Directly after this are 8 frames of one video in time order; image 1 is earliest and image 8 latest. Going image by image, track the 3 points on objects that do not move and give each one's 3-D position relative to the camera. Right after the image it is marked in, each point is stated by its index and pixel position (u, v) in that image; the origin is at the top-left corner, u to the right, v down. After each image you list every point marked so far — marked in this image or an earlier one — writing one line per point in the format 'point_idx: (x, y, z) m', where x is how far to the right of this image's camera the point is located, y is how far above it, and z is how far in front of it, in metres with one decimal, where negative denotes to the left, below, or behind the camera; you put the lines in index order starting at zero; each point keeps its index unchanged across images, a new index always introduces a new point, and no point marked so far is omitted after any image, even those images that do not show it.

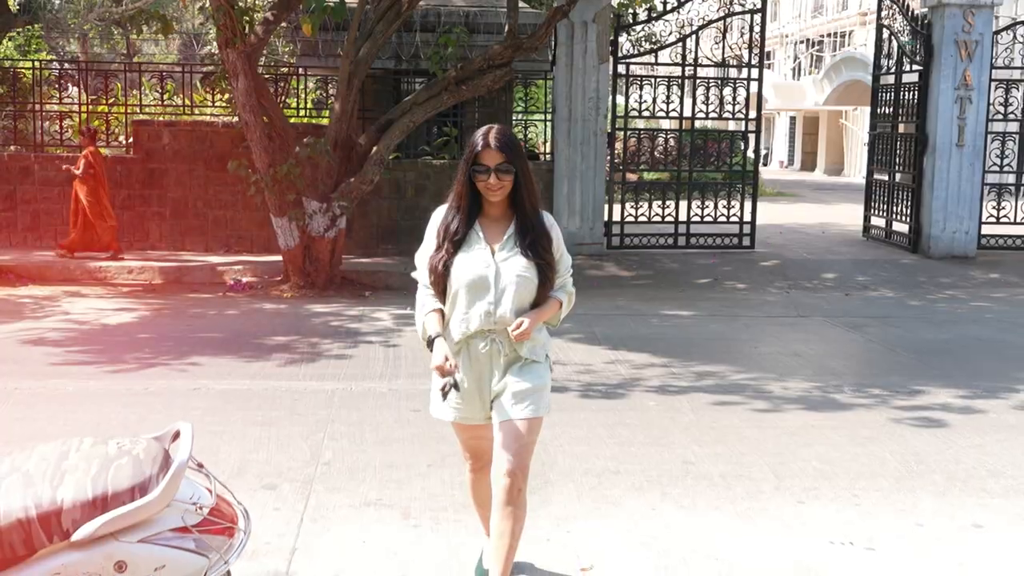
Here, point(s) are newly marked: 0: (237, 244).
0: (-3.0, +0.5, +12.6) m
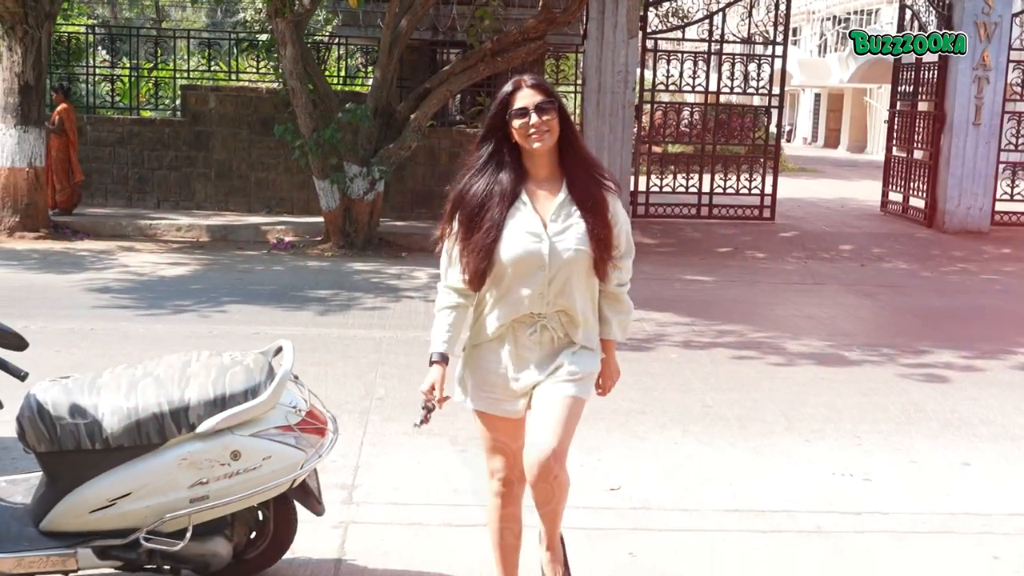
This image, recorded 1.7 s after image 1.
0: (-2.7, +1.0, +13.2) m
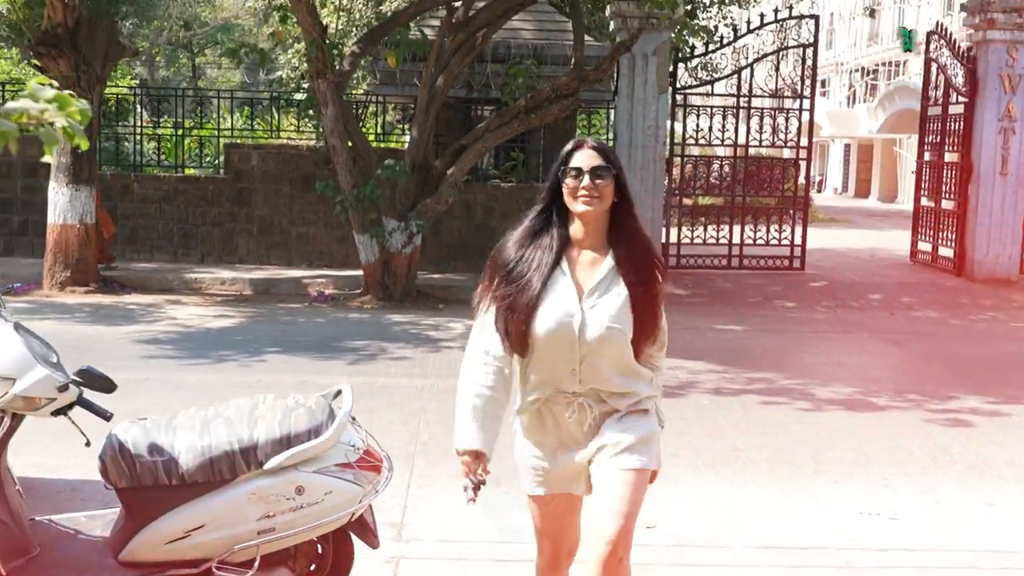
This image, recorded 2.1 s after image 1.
0: (-2.3, +0.3, +13.6) m
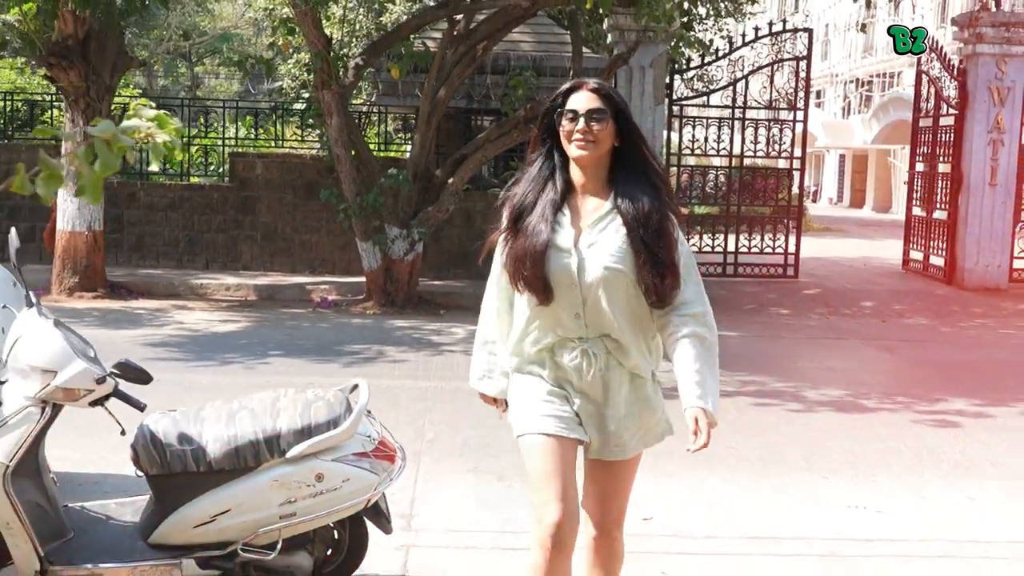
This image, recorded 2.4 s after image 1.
0: (-2.3, +0.3, +13.8) m
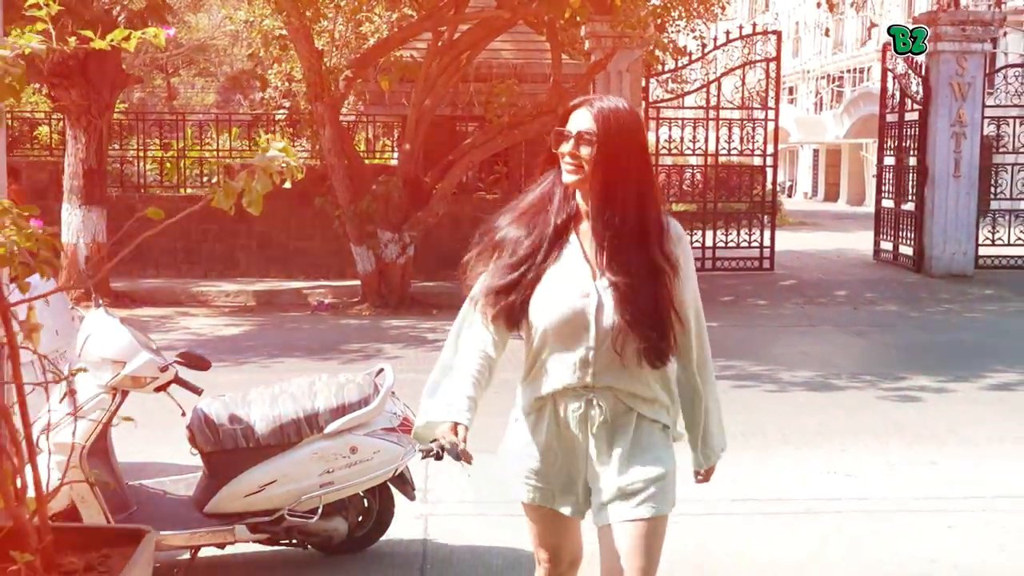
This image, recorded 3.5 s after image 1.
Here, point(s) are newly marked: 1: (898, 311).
0: (-2.5, +0.2, +14.3) m
1: (+4.2, -0.2, +12.4) m
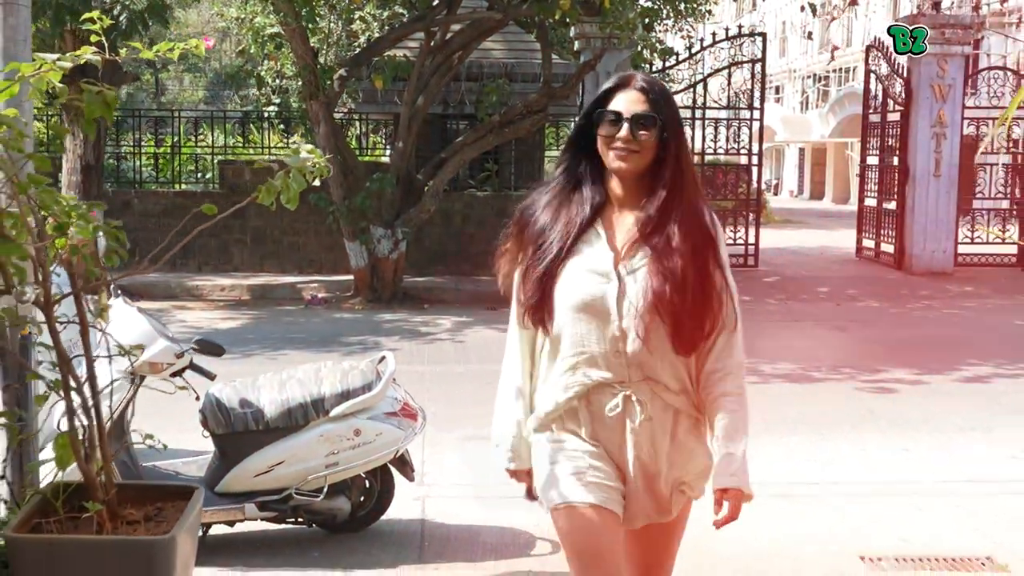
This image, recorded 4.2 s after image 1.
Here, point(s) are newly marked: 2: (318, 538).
0: (-2.6, +0.3, +14.5) m
1: (+4.1, -0.2, +12.8) m
2: (-0.8, -1.1, +4.9) m
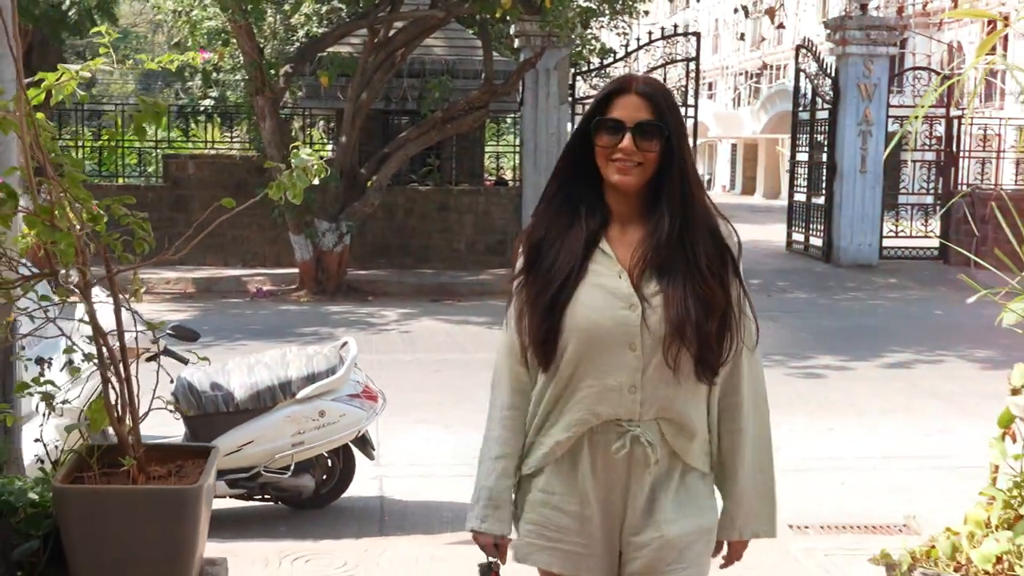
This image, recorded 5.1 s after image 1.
0: (-3.4, +0.4, +14.7) m
1: (+3.5, -0.1, +13.3) m
2: (-1.0, -1.0, +5.2) m
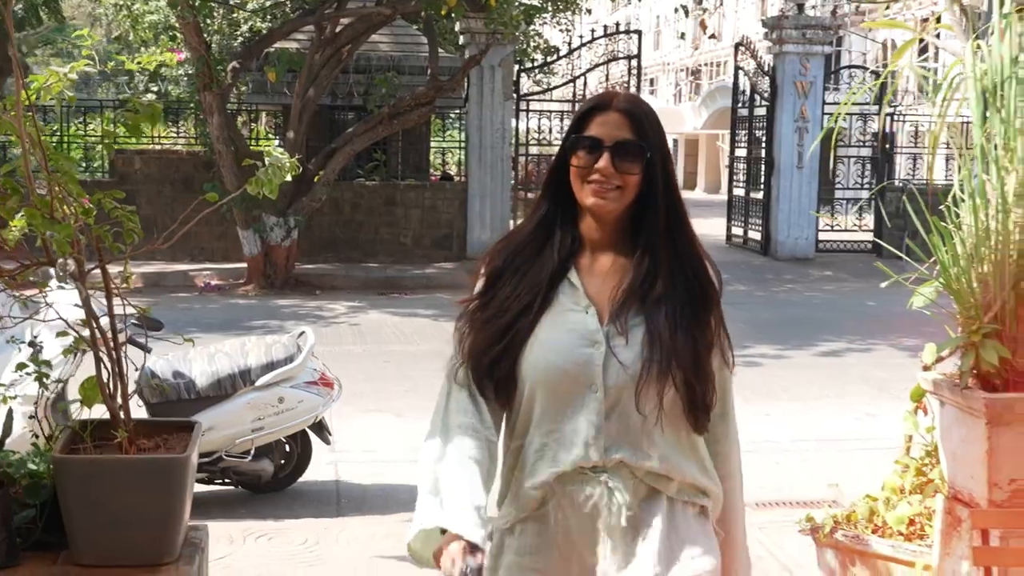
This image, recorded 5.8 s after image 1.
0: (-4.1, +0.4, +14.7) m
1: (+2.8, 0.0, +13.7) m
2: (-1.3, -1.0, +5.3) m
